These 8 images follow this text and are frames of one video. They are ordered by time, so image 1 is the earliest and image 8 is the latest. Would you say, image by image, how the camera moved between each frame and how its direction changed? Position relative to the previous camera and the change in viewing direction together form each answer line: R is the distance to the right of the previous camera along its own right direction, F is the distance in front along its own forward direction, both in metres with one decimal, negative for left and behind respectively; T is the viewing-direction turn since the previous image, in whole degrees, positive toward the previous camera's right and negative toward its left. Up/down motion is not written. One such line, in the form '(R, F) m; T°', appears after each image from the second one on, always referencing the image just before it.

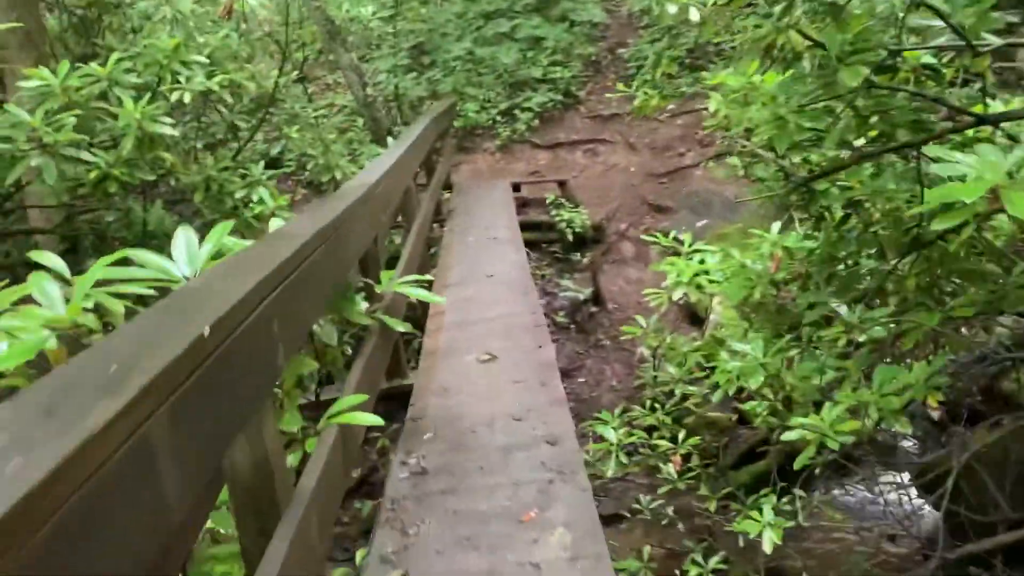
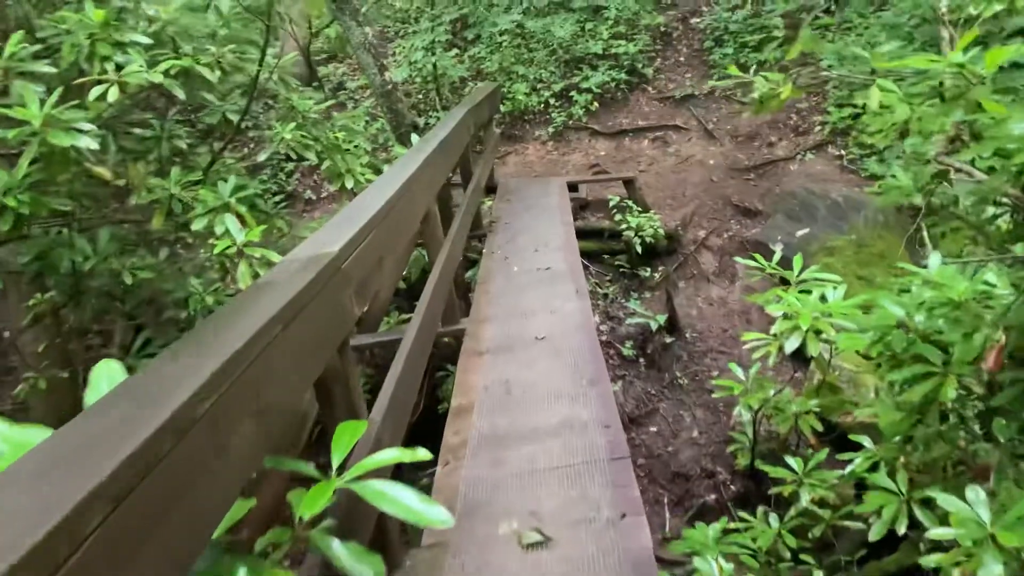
(0.0, +1.2) m; -4°
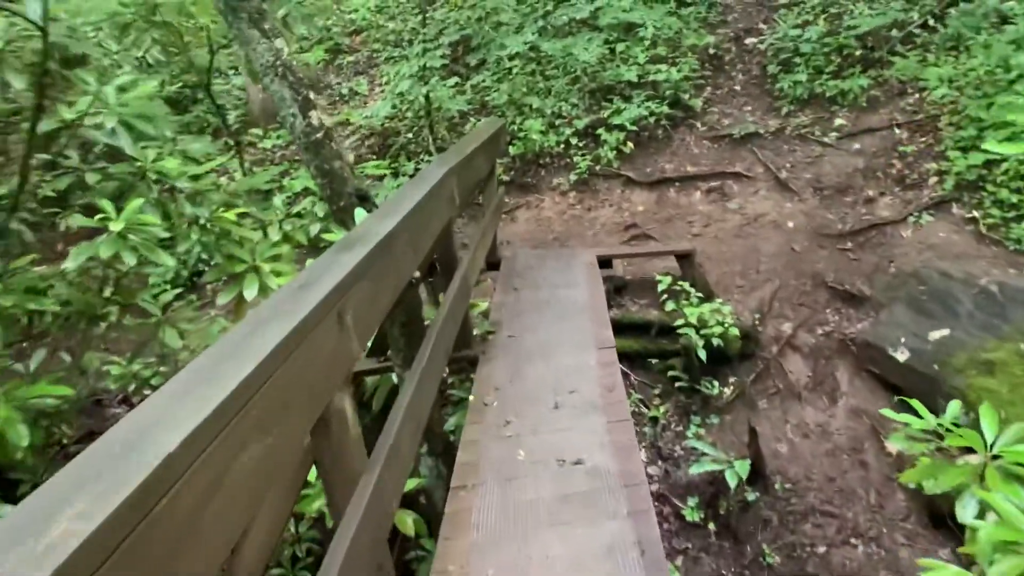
(0.0, +1.7) m; -1°
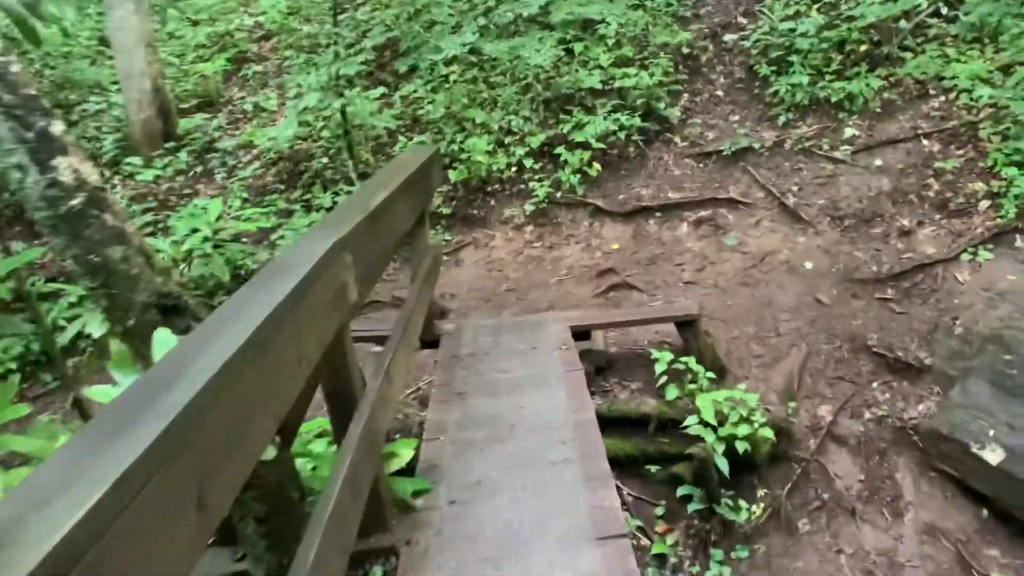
(0.0, +1.2) m; +4°
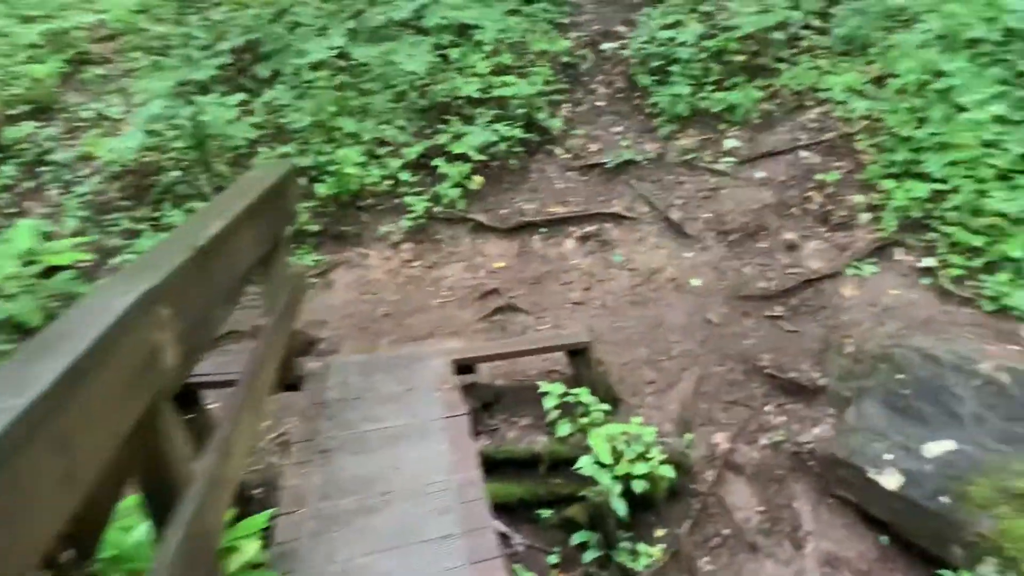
(0.0, +0.3) m; +8°
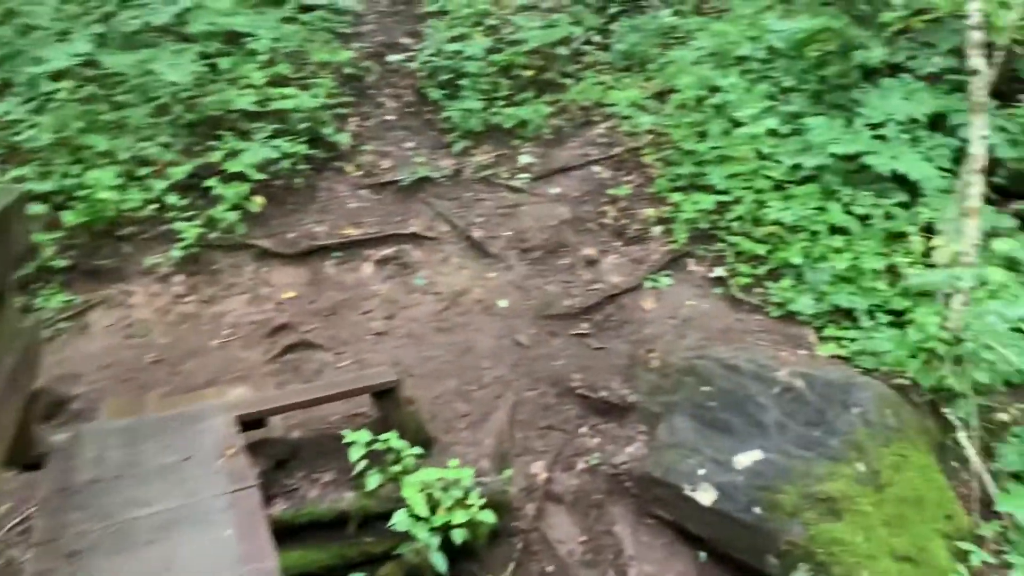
(0.0, +0.3) m; +14°
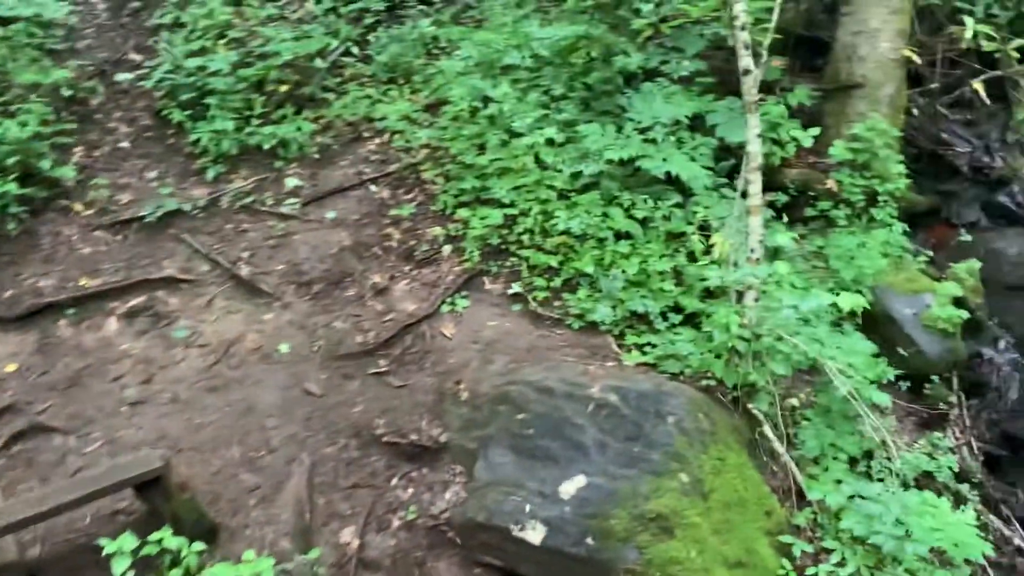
(0.0, +0.3) m; +16°
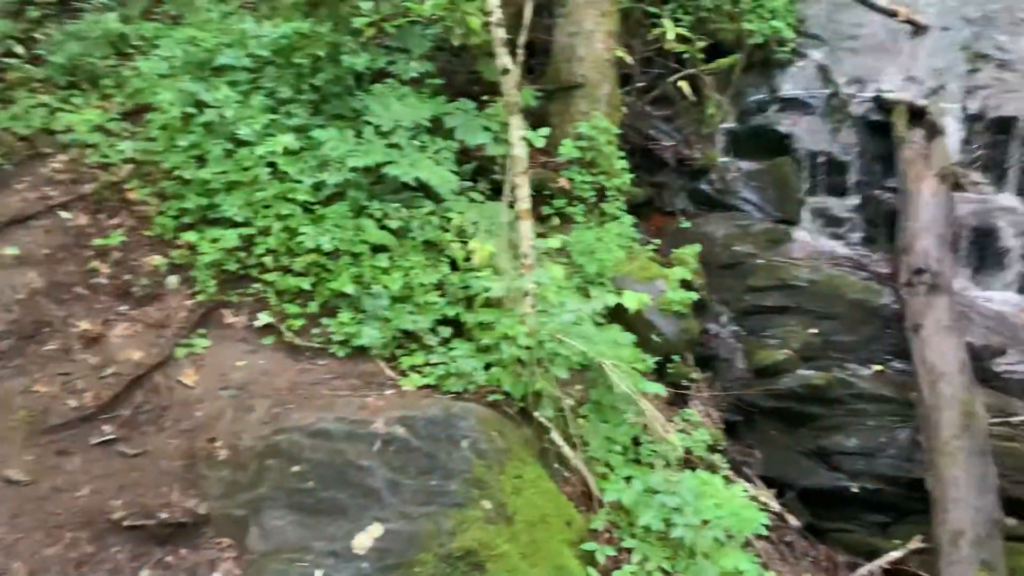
(-0.1, +0.3) m; +20°
